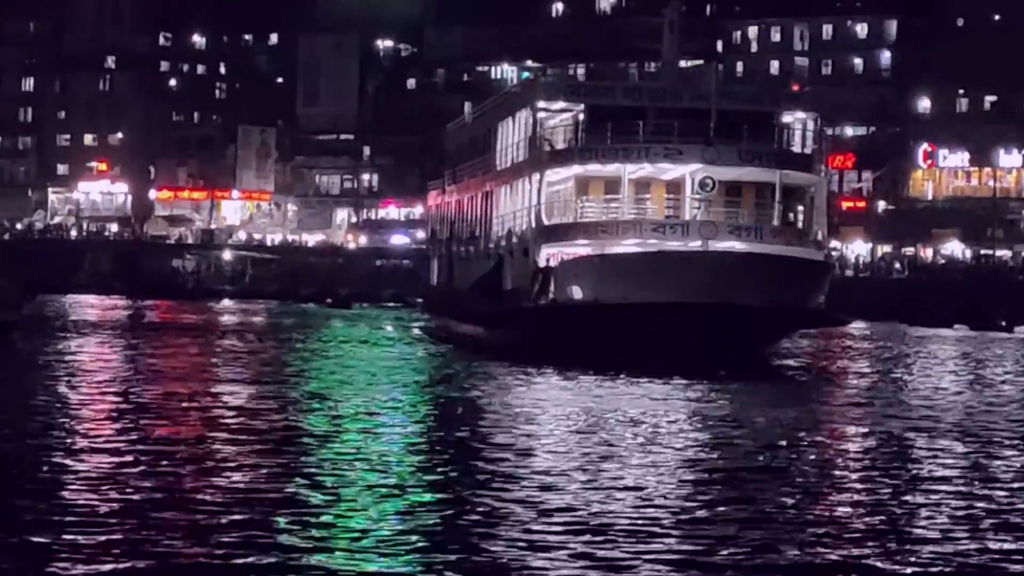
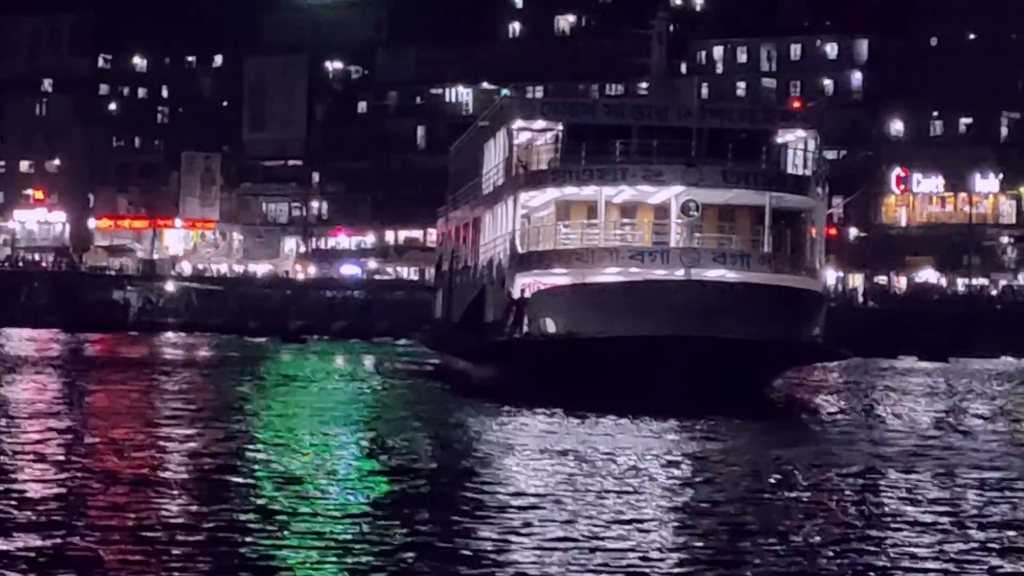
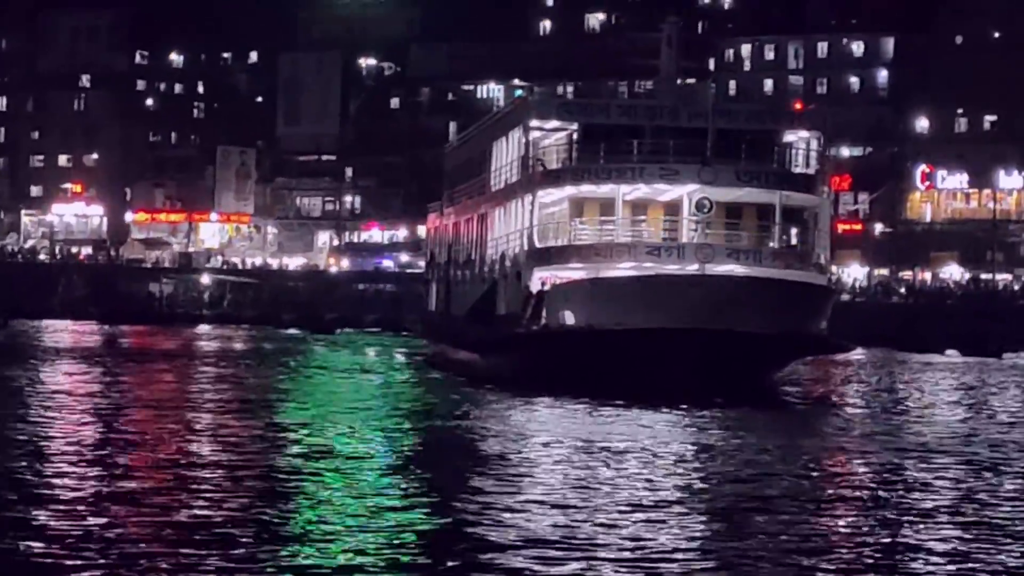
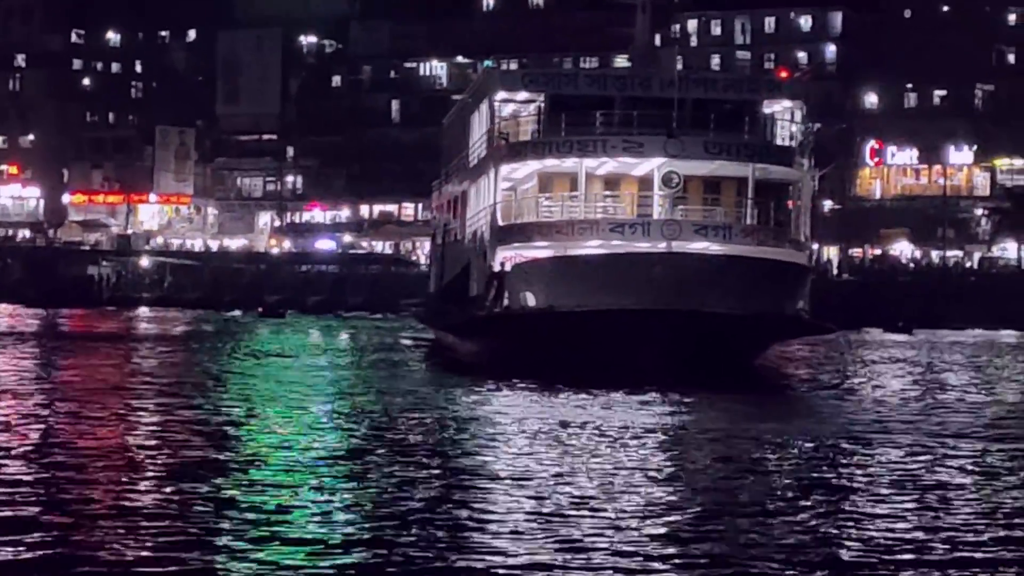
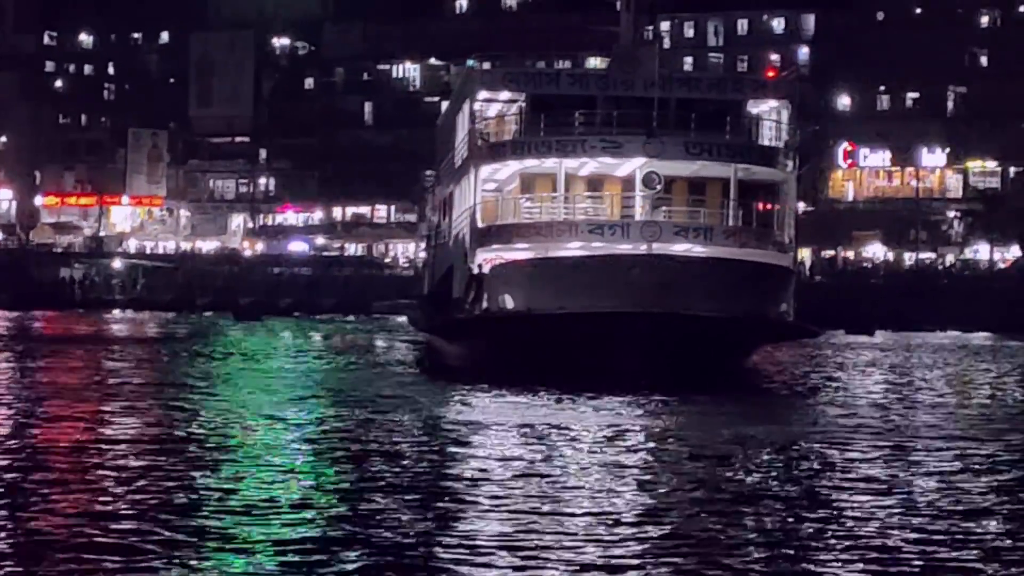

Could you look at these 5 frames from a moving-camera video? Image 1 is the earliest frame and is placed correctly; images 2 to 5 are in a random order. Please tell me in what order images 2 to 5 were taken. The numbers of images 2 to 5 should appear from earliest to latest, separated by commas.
3, 2, 4, 5
